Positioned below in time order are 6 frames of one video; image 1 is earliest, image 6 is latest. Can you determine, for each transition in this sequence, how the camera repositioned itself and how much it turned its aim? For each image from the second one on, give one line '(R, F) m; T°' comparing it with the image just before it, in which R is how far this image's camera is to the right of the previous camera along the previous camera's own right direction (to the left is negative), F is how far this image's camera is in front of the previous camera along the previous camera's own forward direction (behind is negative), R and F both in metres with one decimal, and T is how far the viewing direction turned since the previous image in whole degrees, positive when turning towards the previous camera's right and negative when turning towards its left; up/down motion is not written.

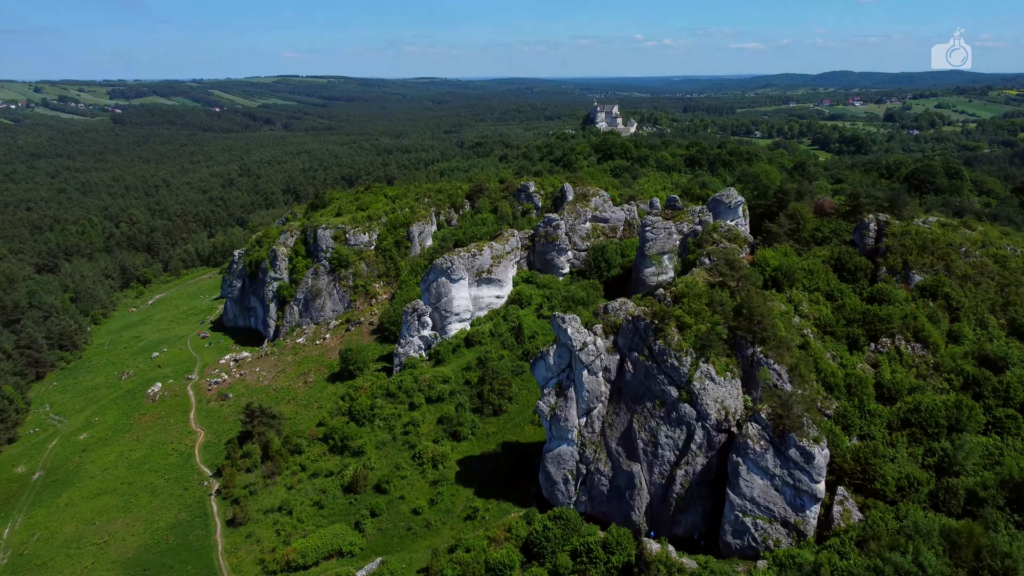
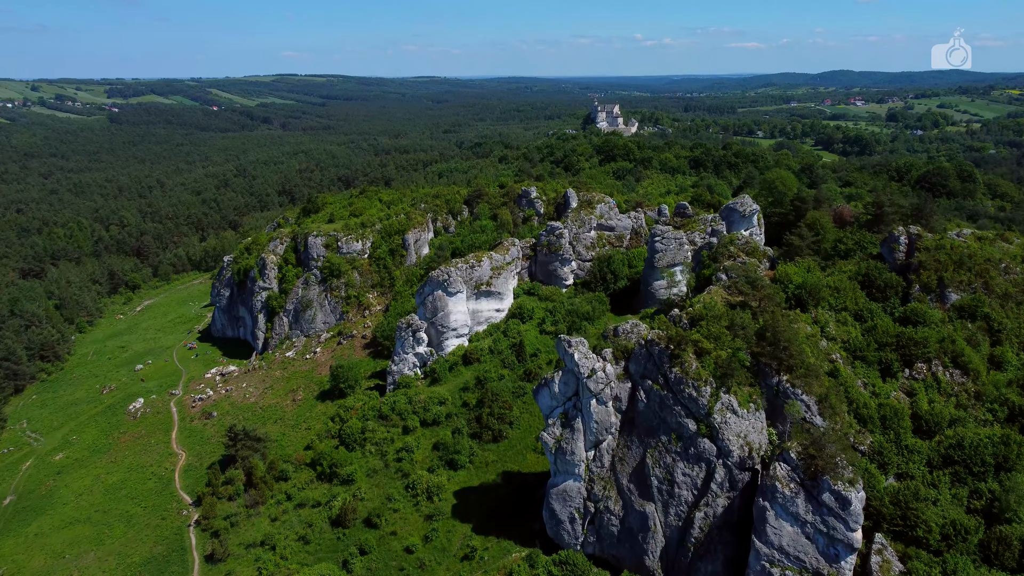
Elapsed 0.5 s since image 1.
(-0.1, +1.9) m; 0°
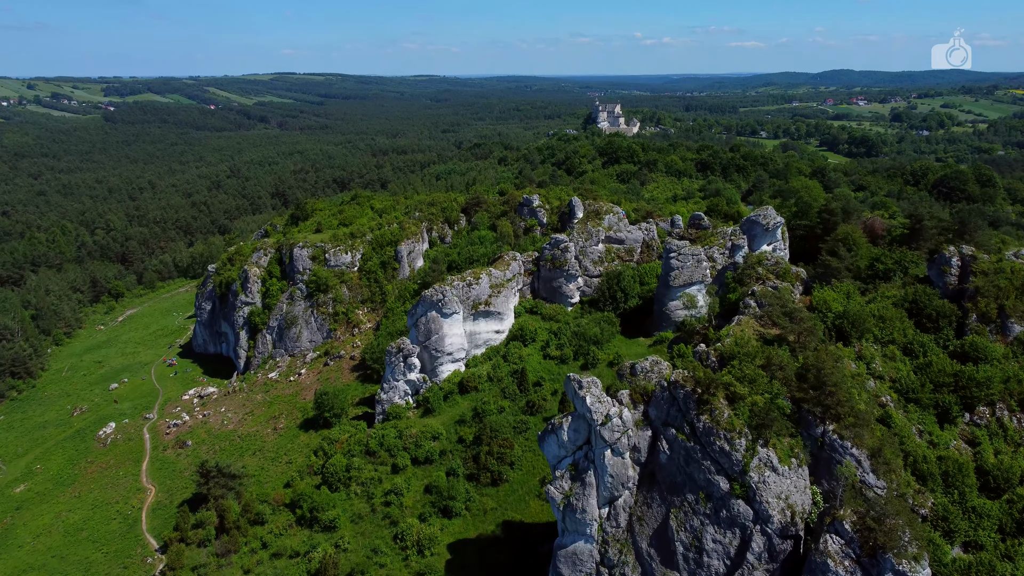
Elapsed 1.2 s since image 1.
(-0.1, +2.7) m; 0°
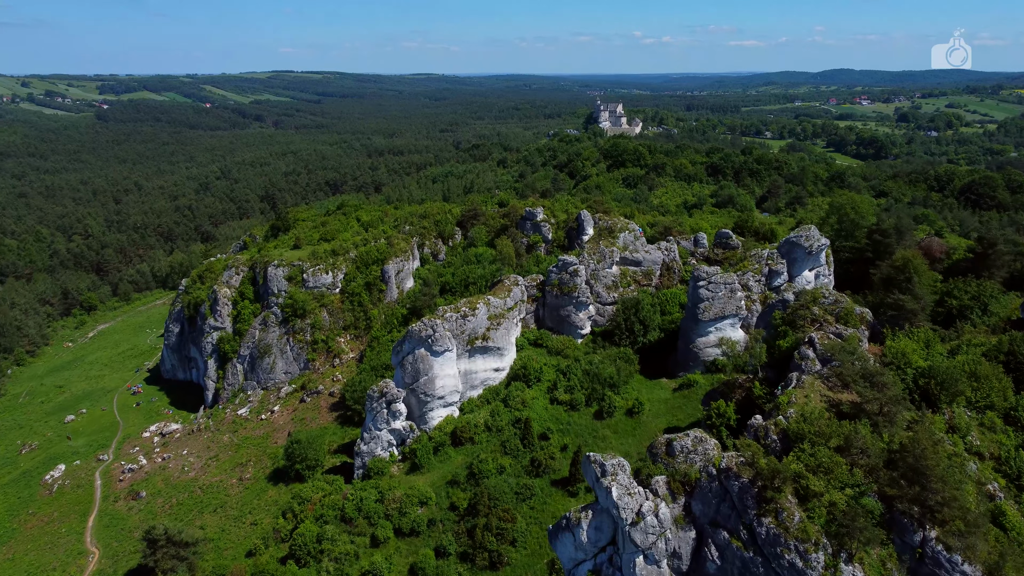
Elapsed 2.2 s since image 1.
(-0.1, +3.9) m; 0°
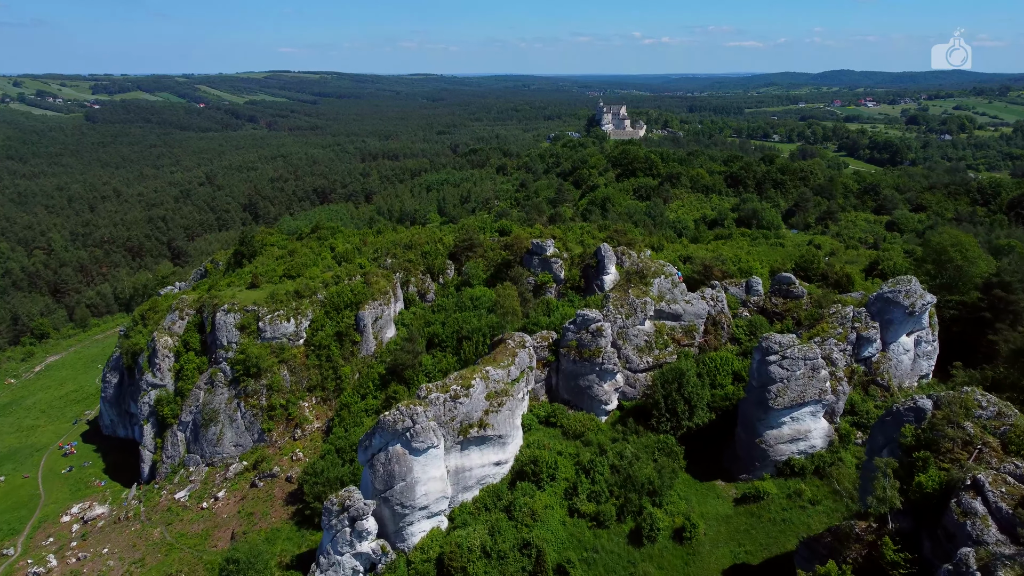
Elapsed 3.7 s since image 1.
(-0.2, +5.9) m; 0°
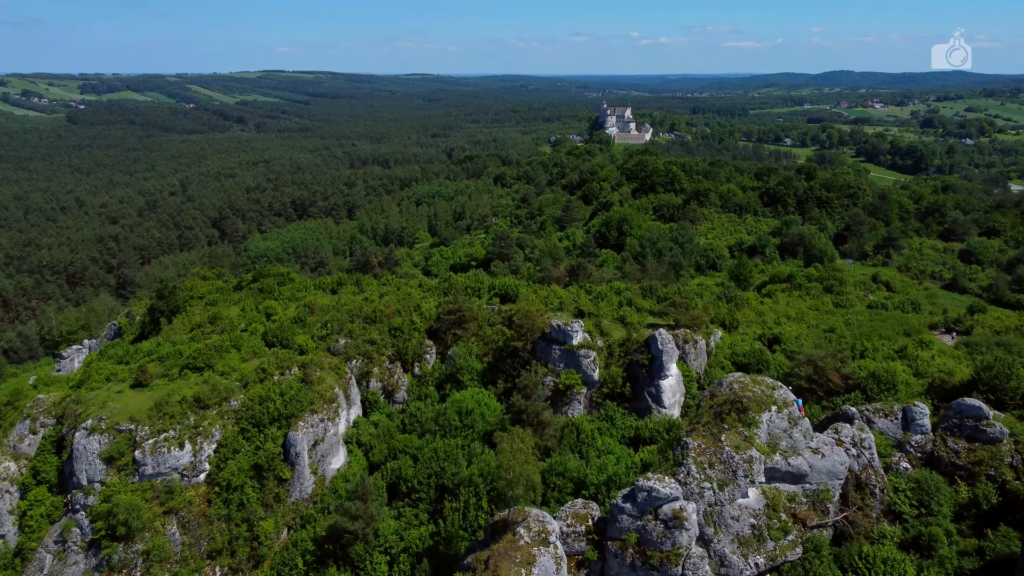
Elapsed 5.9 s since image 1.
(-0.3, +8.7) m; 0°
